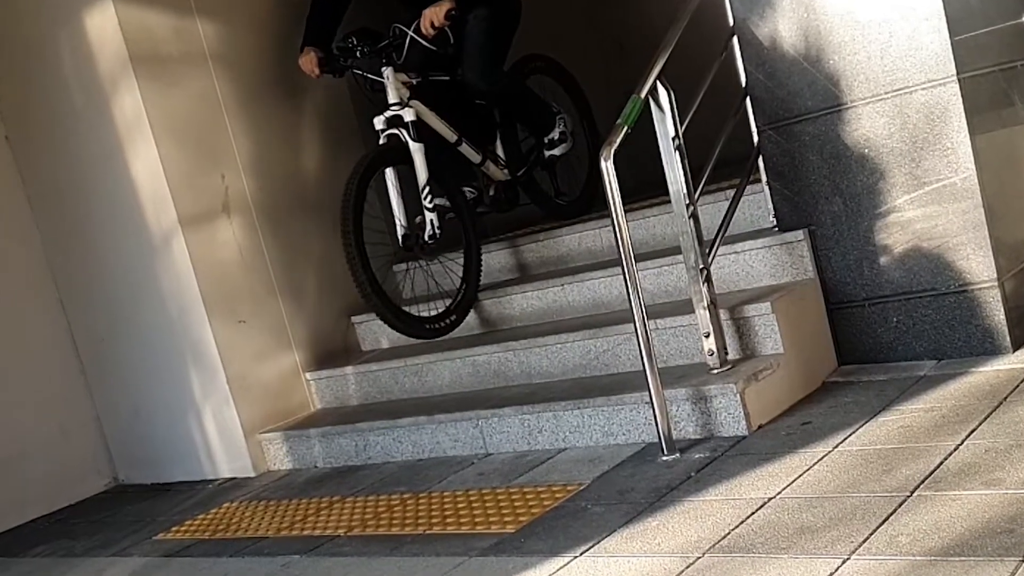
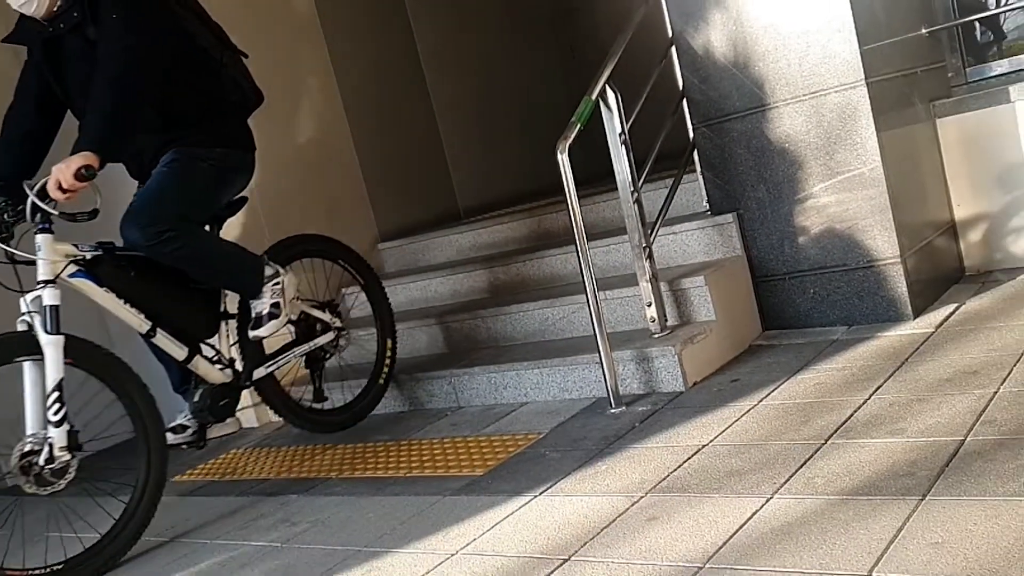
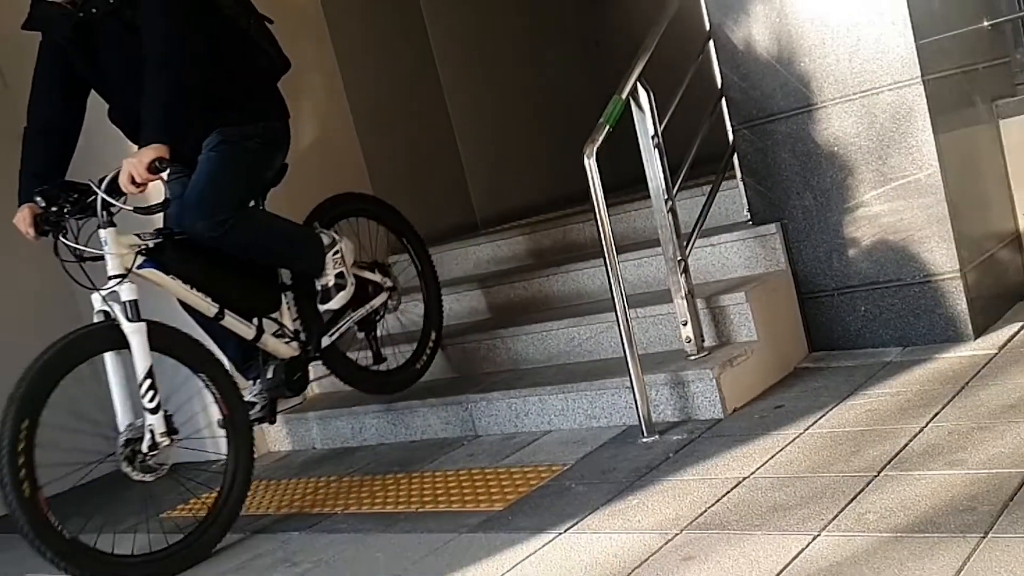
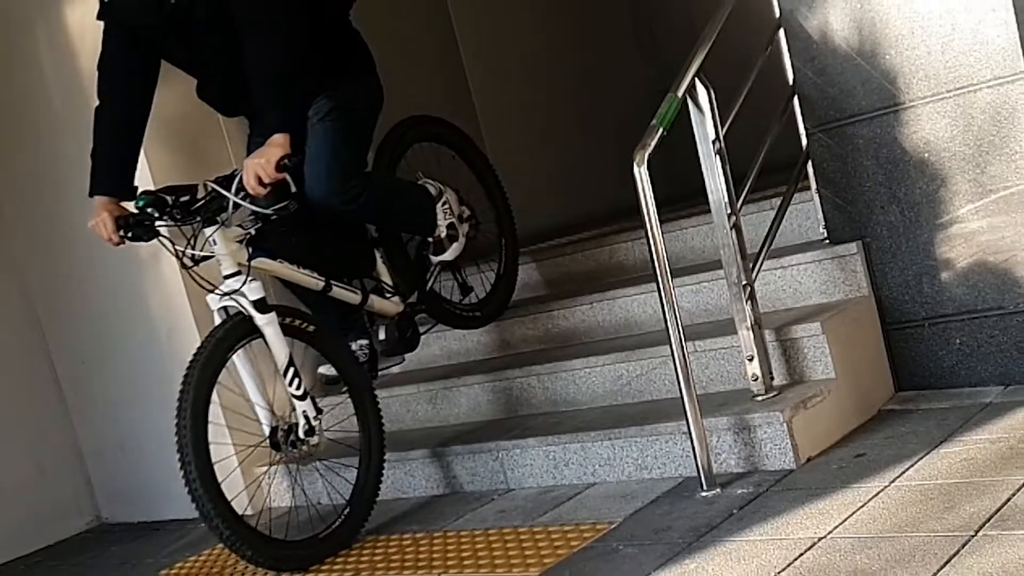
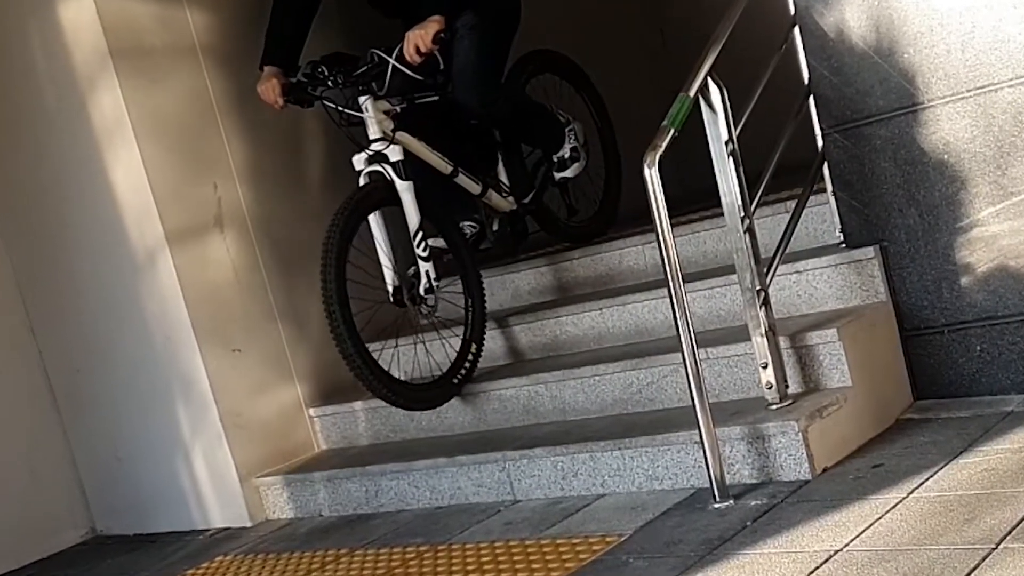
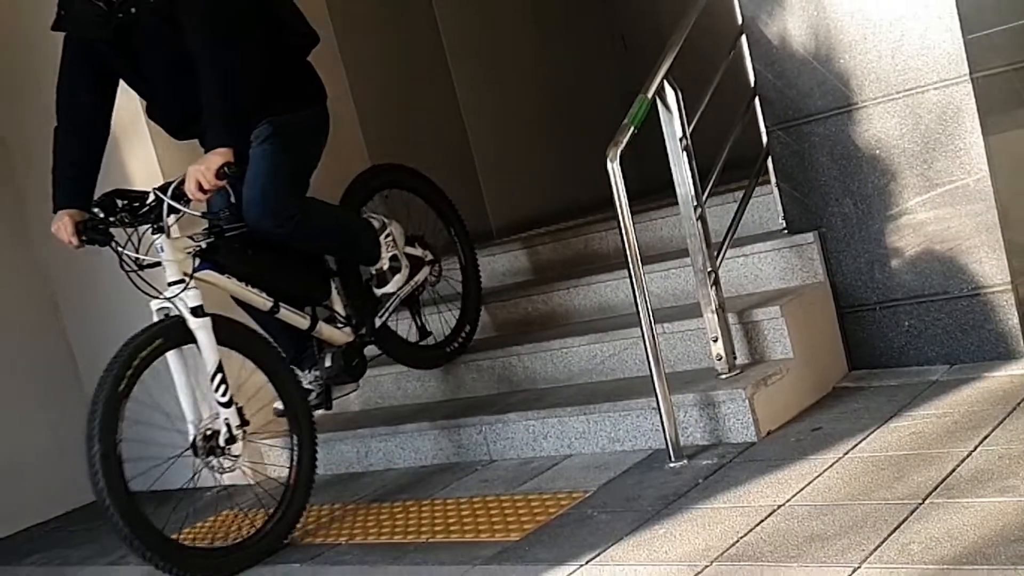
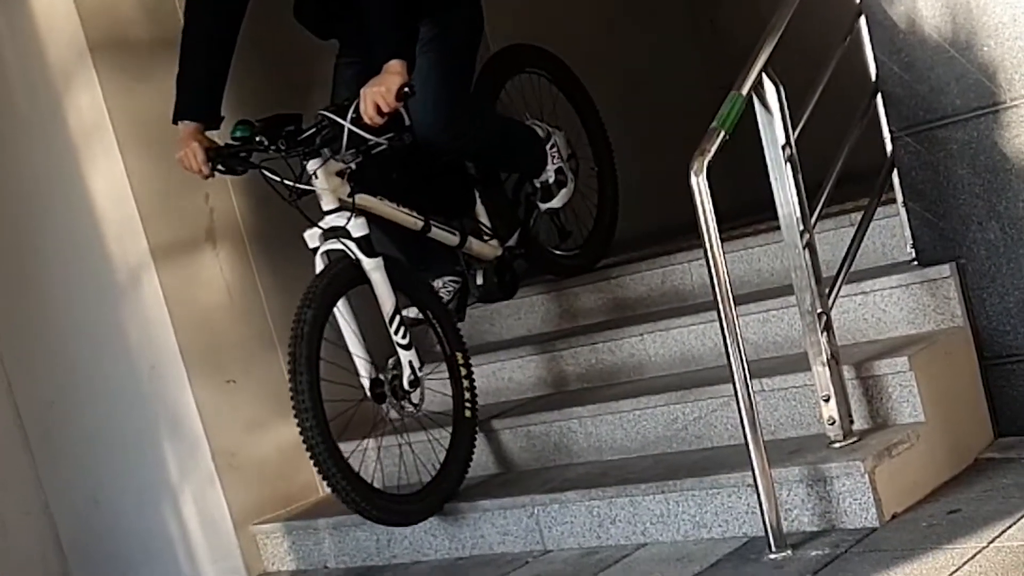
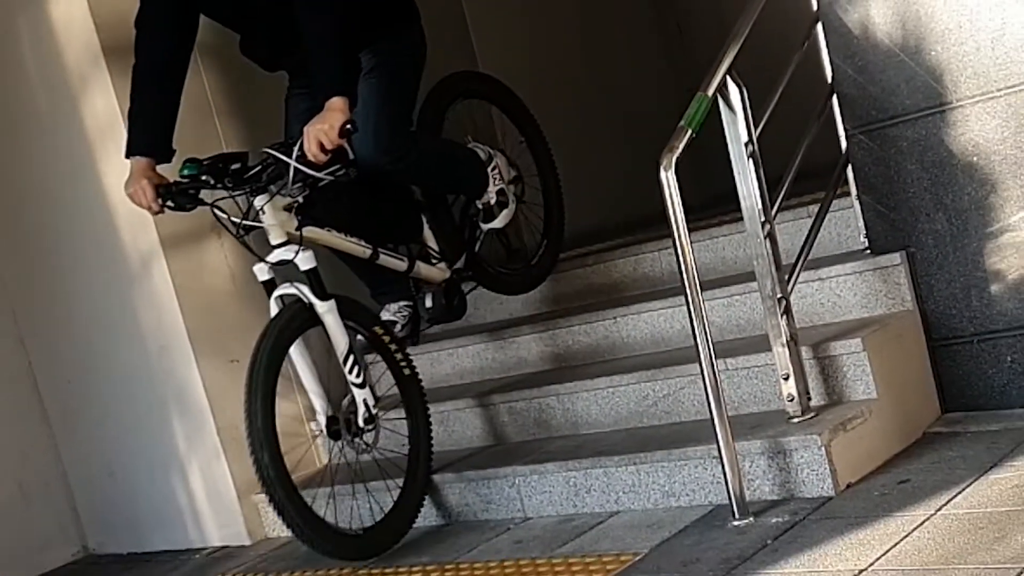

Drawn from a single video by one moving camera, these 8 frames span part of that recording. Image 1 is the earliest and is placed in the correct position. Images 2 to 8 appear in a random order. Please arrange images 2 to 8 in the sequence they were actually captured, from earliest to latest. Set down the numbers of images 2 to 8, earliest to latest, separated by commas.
5, 7, 8, 4, 6, 3, 2
